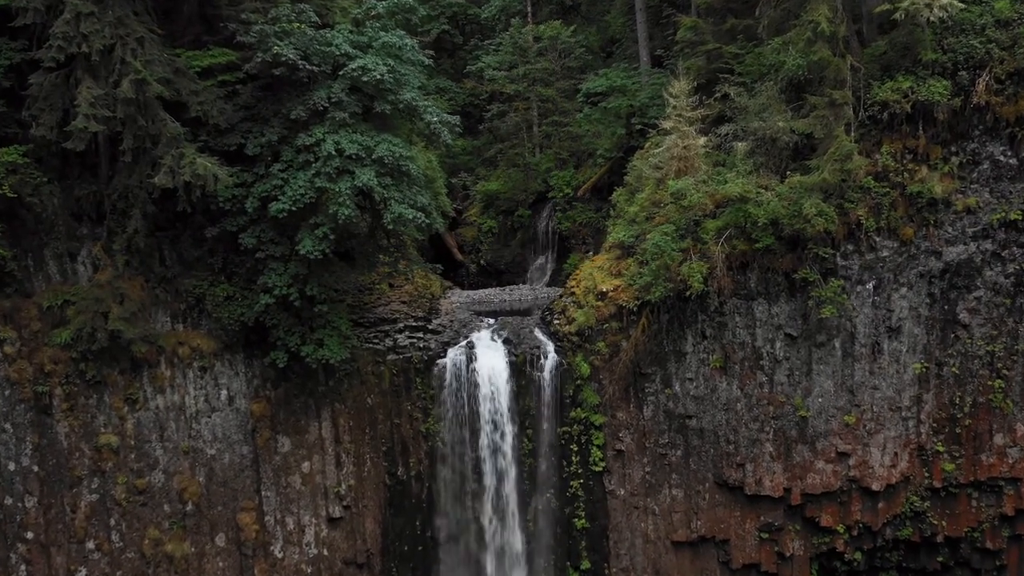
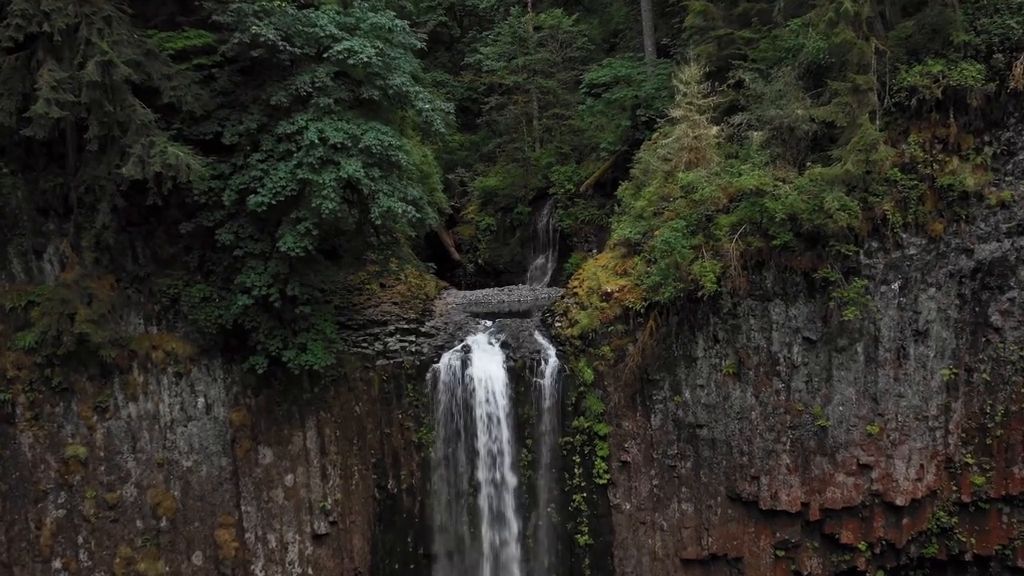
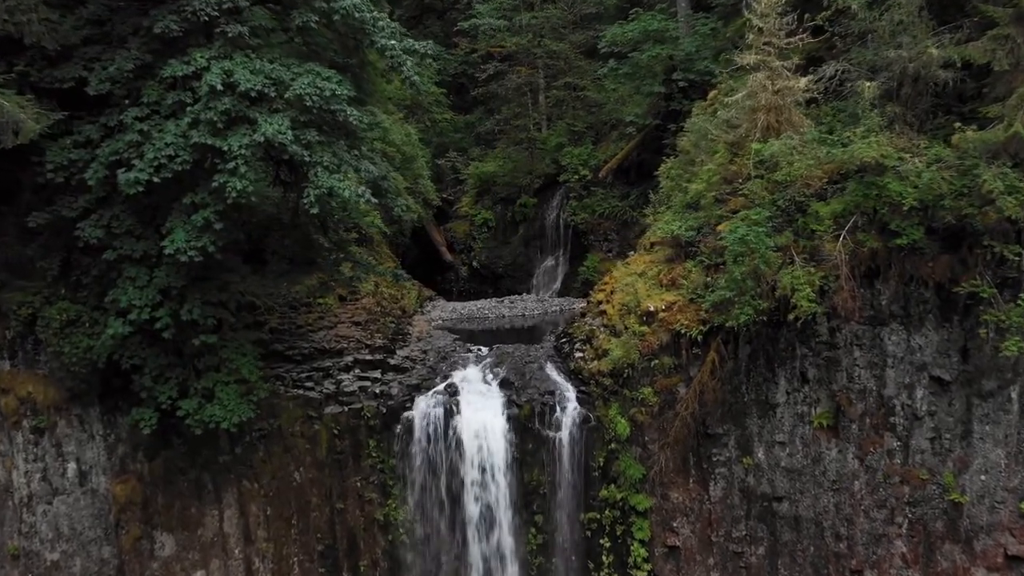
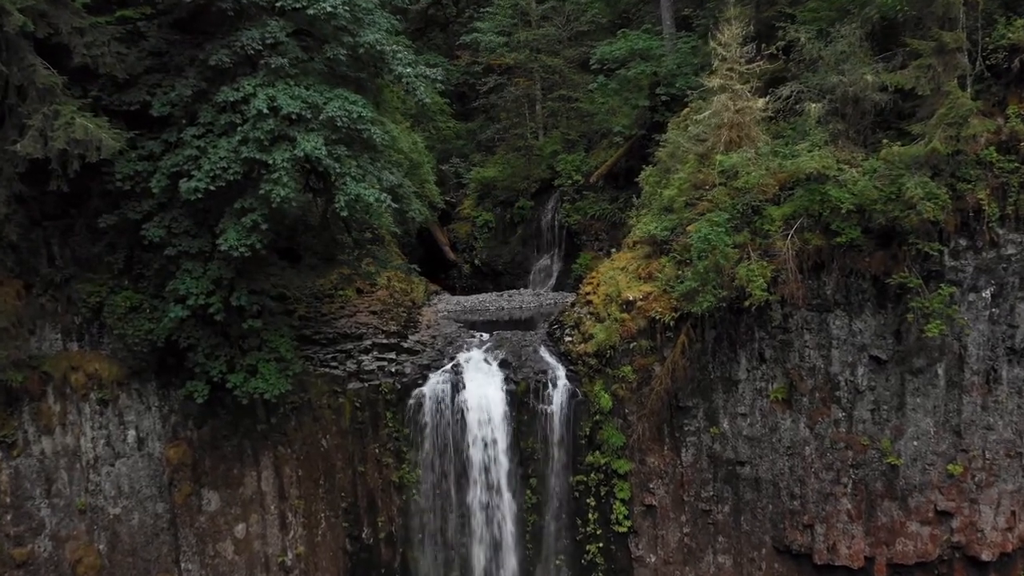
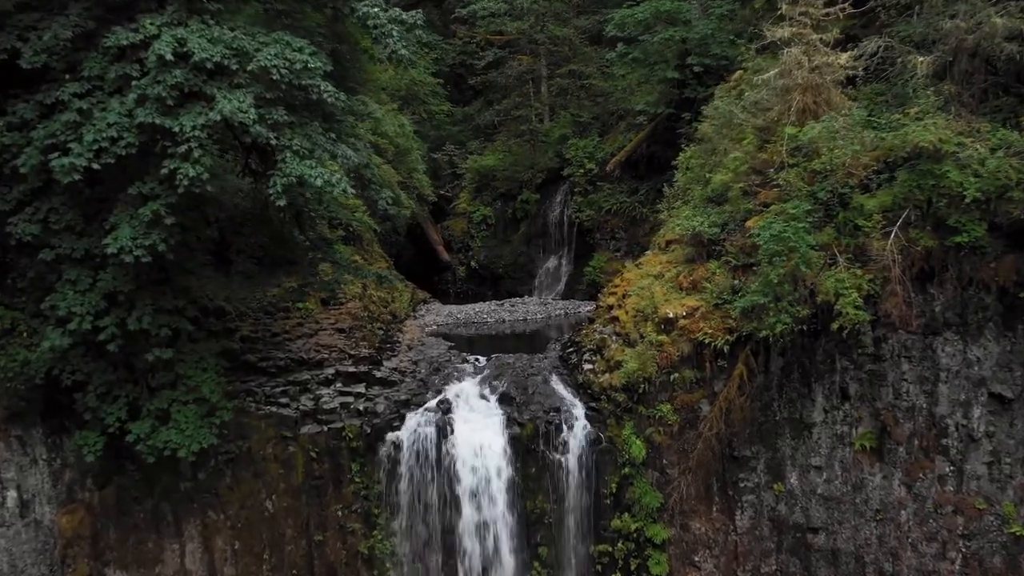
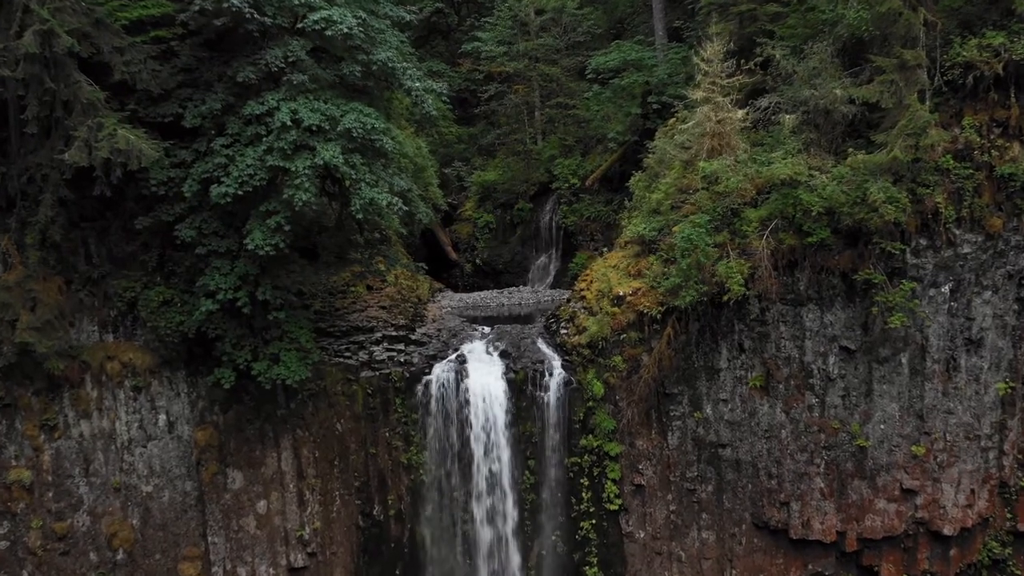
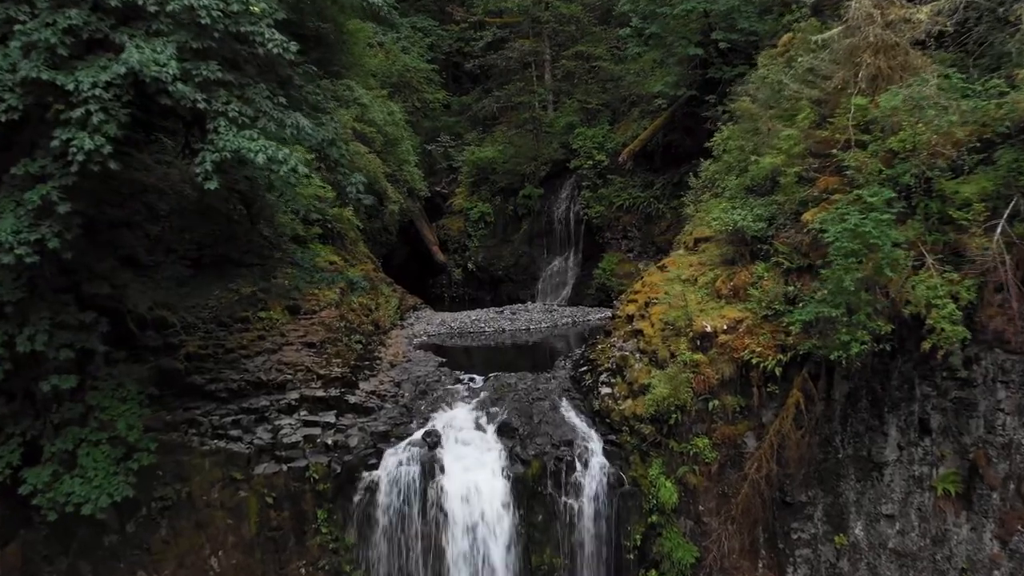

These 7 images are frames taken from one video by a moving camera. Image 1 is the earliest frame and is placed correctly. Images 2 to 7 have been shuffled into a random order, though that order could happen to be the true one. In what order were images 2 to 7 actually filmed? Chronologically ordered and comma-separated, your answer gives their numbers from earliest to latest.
2, 6, 4, 3, 5, 7
